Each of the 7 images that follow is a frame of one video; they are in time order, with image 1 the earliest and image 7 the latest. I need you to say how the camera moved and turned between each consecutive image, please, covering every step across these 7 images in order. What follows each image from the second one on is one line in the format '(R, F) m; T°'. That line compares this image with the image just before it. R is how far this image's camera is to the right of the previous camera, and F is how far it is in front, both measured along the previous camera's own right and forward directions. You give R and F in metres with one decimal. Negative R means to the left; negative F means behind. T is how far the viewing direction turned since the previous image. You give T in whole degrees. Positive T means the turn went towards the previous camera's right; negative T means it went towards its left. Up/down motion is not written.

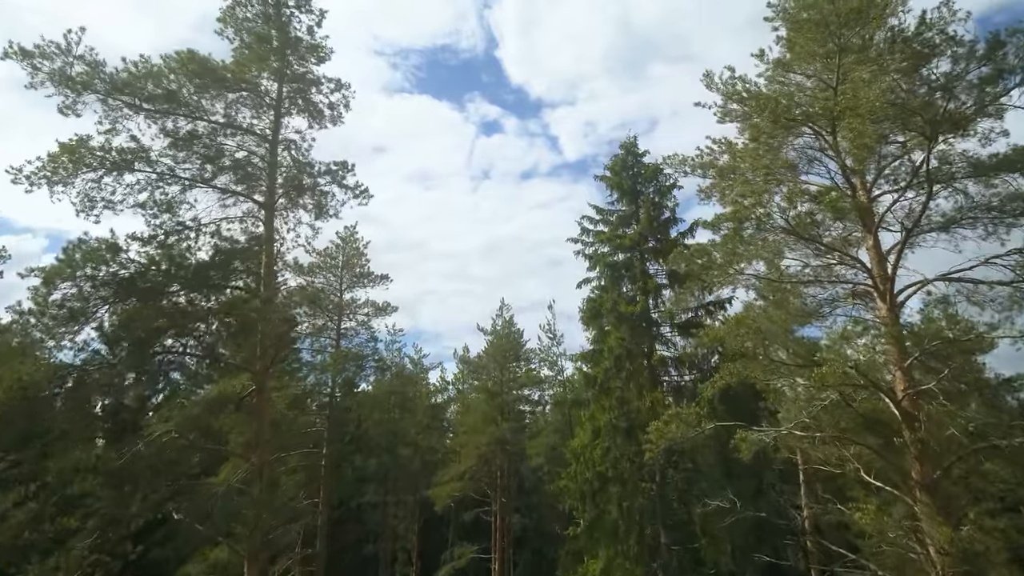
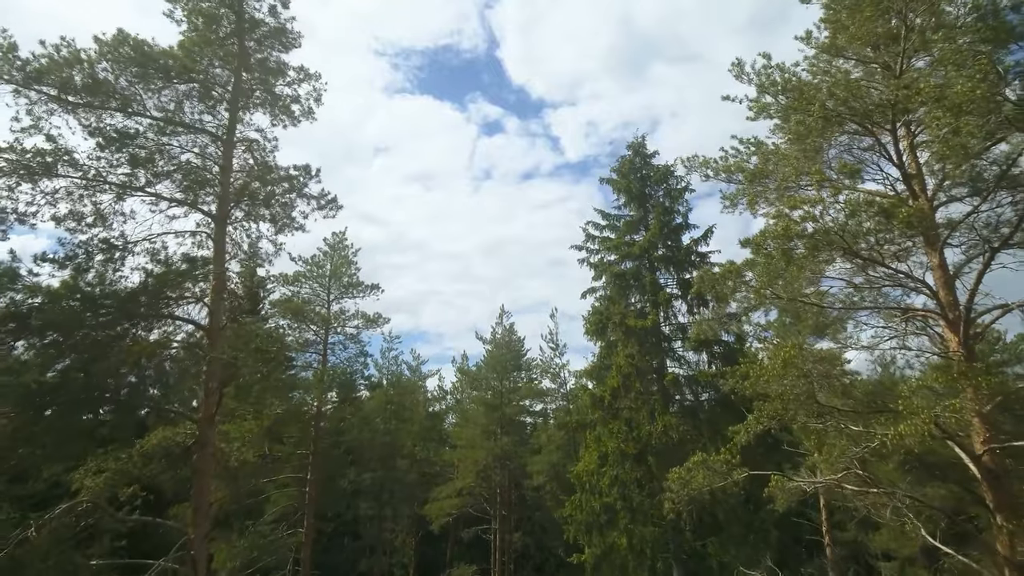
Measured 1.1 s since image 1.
(+0.1, +1.7) m; 0°
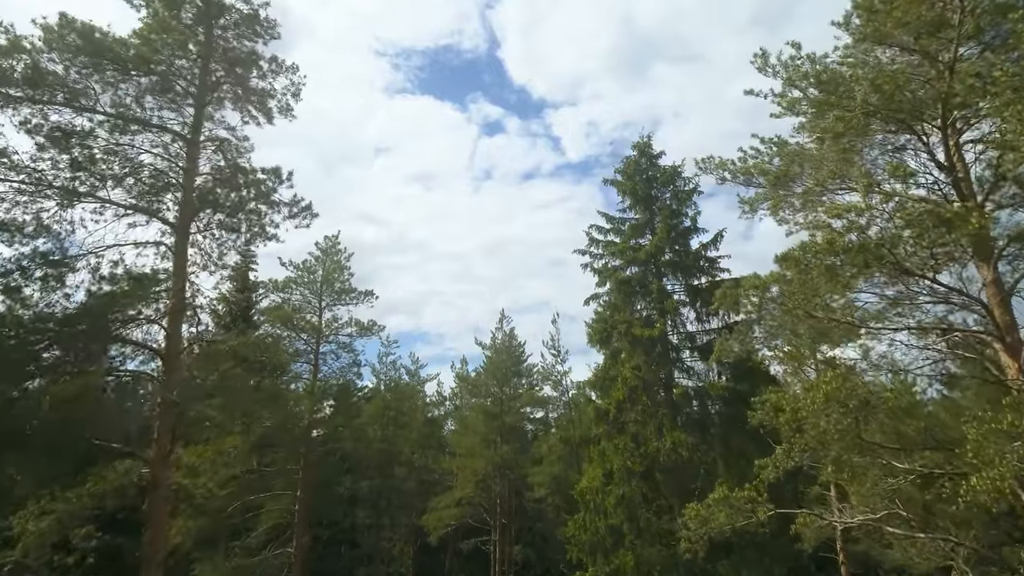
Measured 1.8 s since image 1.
(0.0, +1.0) m; 0°
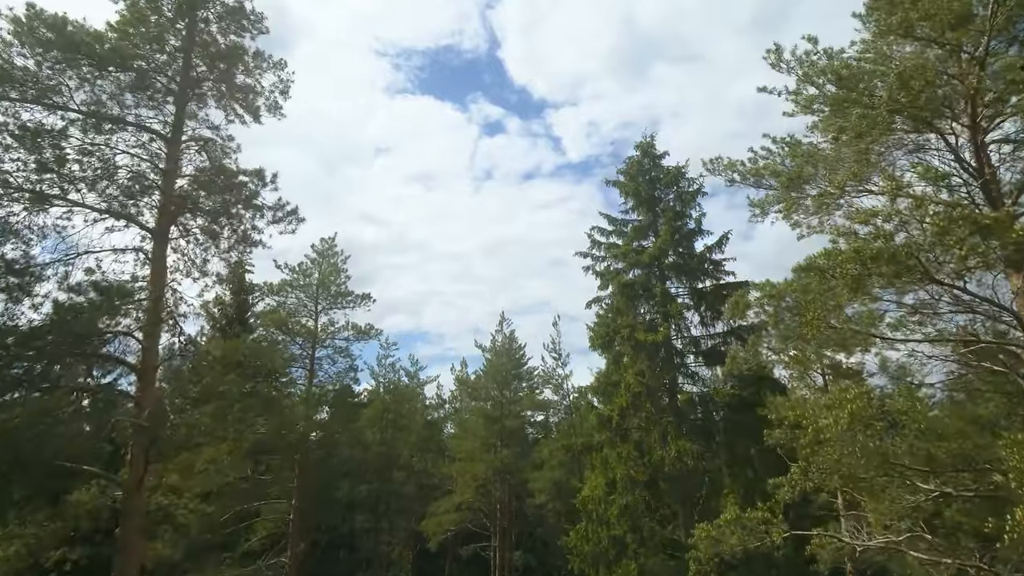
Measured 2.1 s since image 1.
(0.0, +0.5) m; 0°
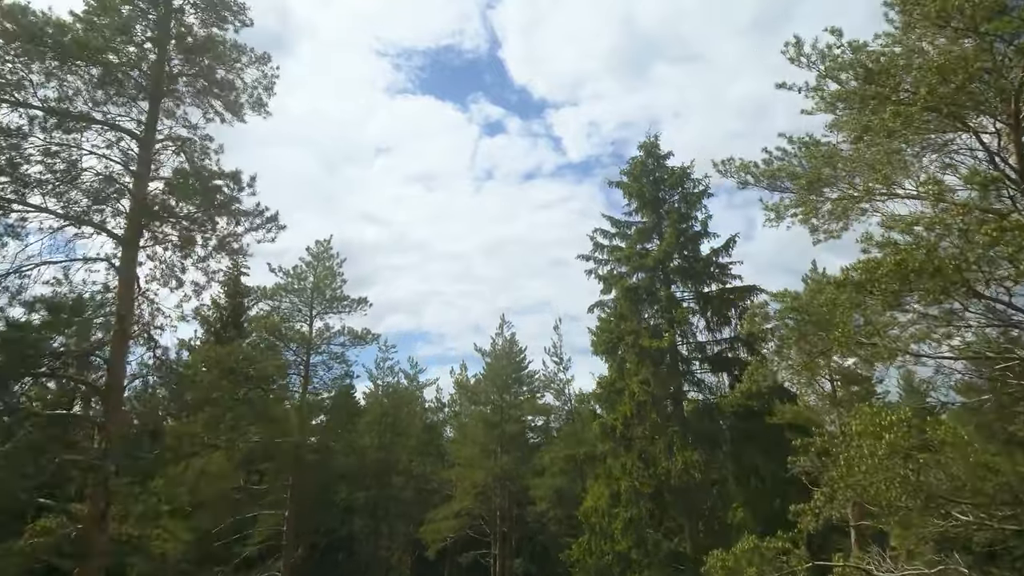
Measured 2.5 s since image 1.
(0.0, +0.6) m; 0°
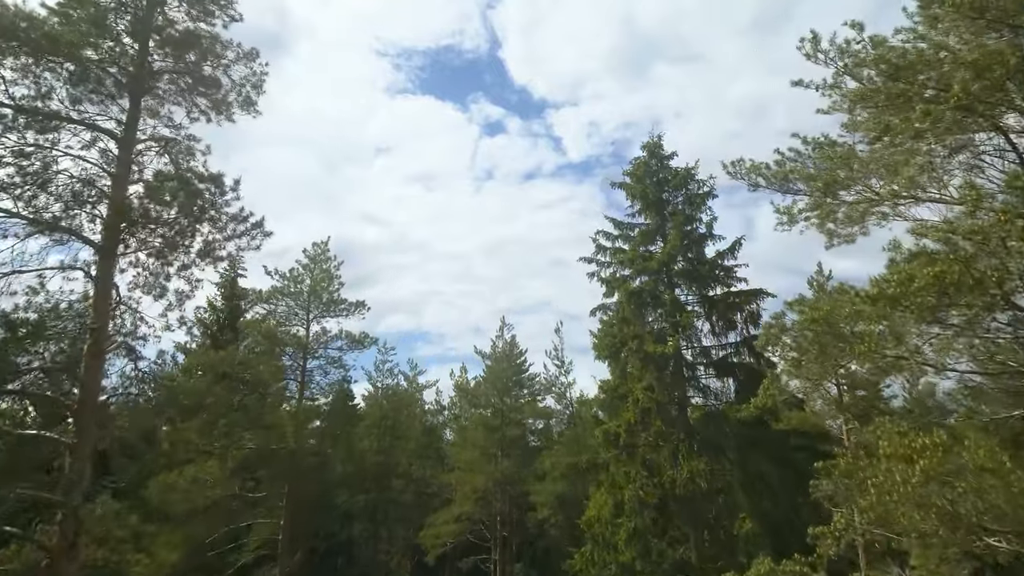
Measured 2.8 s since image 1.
(0.0, +0.4) m; 0°
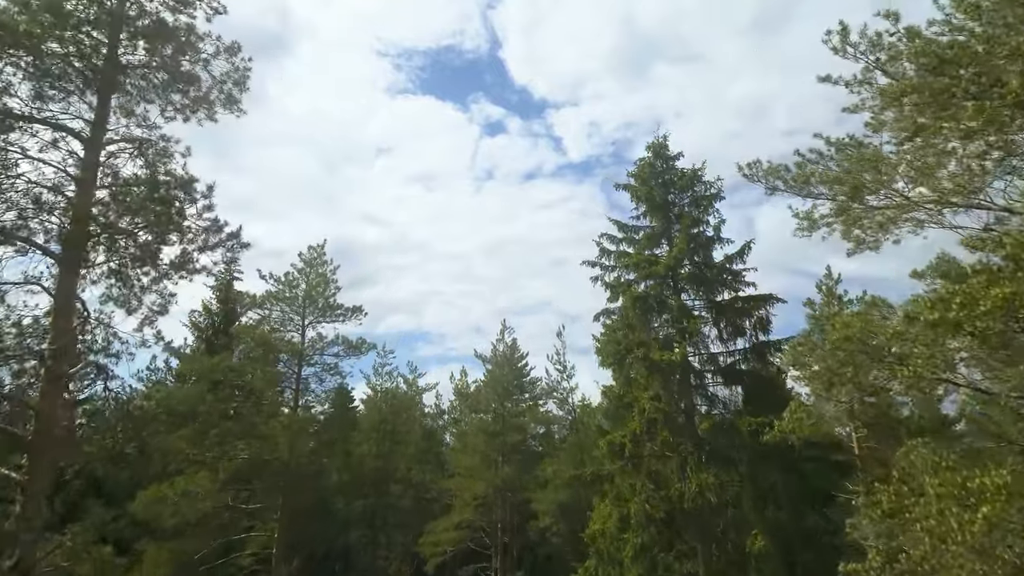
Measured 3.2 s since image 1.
(0.0, +0.6) m; 0°
